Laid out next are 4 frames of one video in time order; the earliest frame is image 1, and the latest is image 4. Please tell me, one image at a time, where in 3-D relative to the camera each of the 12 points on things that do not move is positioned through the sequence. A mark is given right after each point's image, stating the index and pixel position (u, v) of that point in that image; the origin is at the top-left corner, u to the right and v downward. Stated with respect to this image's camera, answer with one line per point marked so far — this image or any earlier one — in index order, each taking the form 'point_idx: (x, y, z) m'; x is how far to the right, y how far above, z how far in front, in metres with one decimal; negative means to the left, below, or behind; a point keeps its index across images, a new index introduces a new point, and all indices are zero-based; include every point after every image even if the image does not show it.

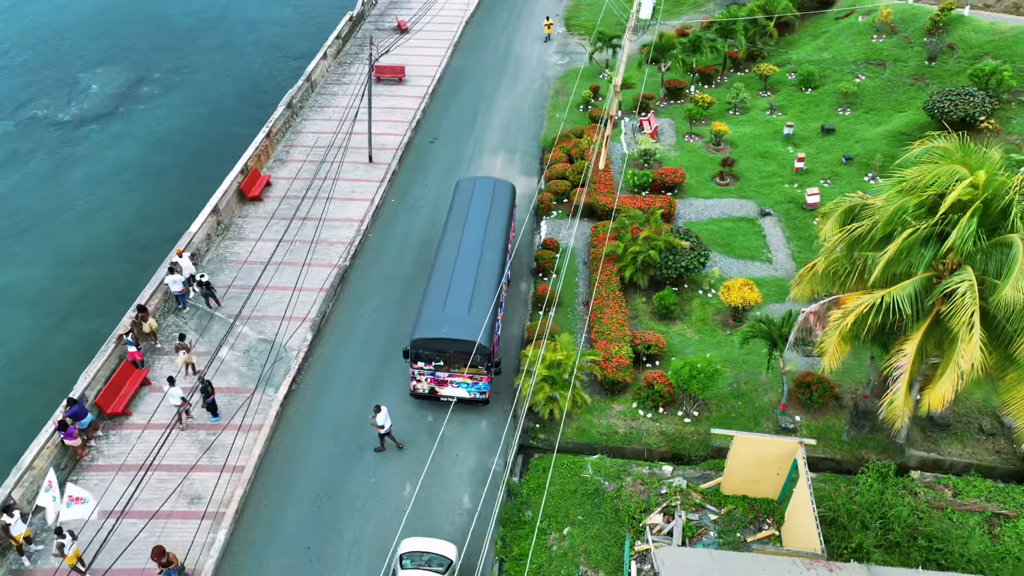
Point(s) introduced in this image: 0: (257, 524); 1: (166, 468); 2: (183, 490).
0: (-6.5, -6.0, +18.1) m
1: (-9.3, -4.9, +19.2) m
2: (-8.6, -5.4, +18.7) m
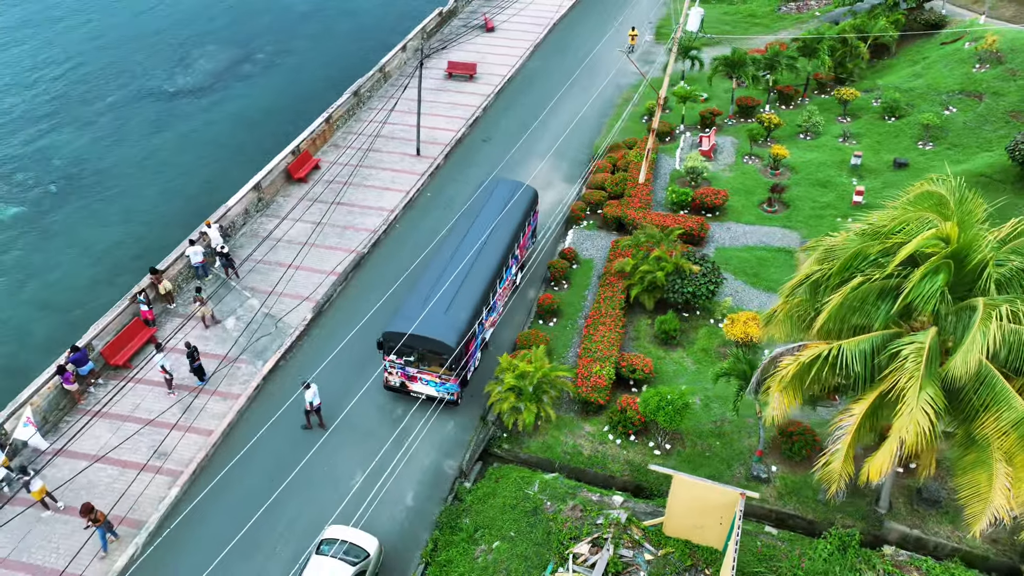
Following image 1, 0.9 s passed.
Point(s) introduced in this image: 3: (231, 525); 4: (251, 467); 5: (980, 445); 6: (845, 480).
0: (-8.1, -5.3, +19.0) m
1: (-10.5, -3.9, +20.5) m
2: (-10.0, -4.4, +19.9) m
3: (-7.1, -6.0, +18.2) m
4: (-7.1, -4.9, +19.6) m
5: (+8.4, -2.8, +12.9) m
6: (+6.4, -3.7, +13.7) m
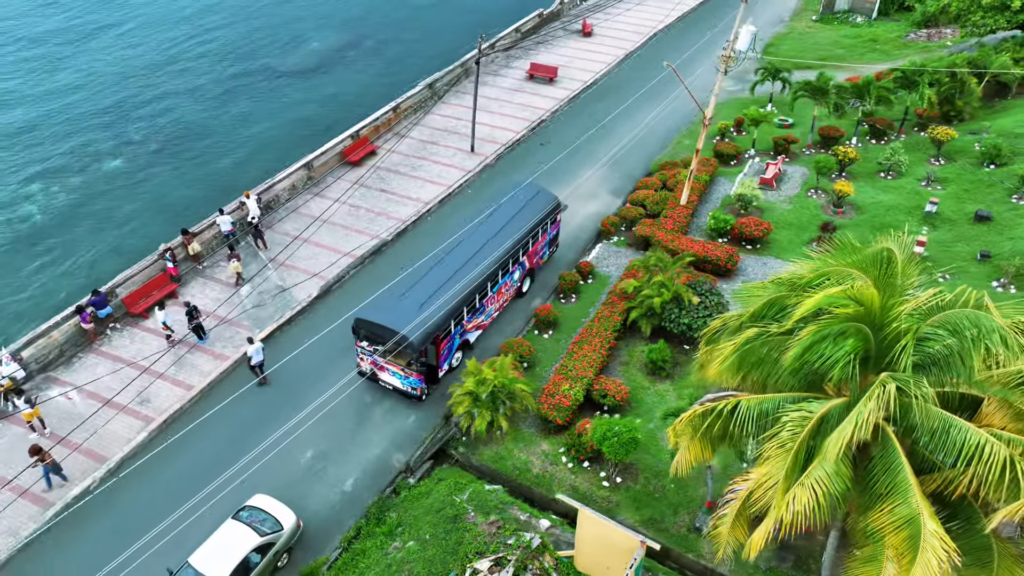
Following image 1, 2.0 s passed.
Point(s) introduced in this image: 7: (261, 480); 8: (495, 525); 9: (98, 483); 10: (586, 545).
0: (-9.6, -4.3, +20.3) m
1: (-11.6, -2.5, +22.2) m
2: (-11.2, -3.1, +21.4) m
3: (-9.0, -5.1, +19.3) m
4: (-8.5, -4.0, +20.7) m
5: (+5.7, -4.0, +11.3) m
6: (+3.8, -4.5, +12.5) m
7: (-6.8, -5.2, +19.2) m
8: (-0.4, -5.8, +17.5) m
9: (-10.9, -5.1, +18.9) m
10: (+1.6, -5.7, +15.8) m
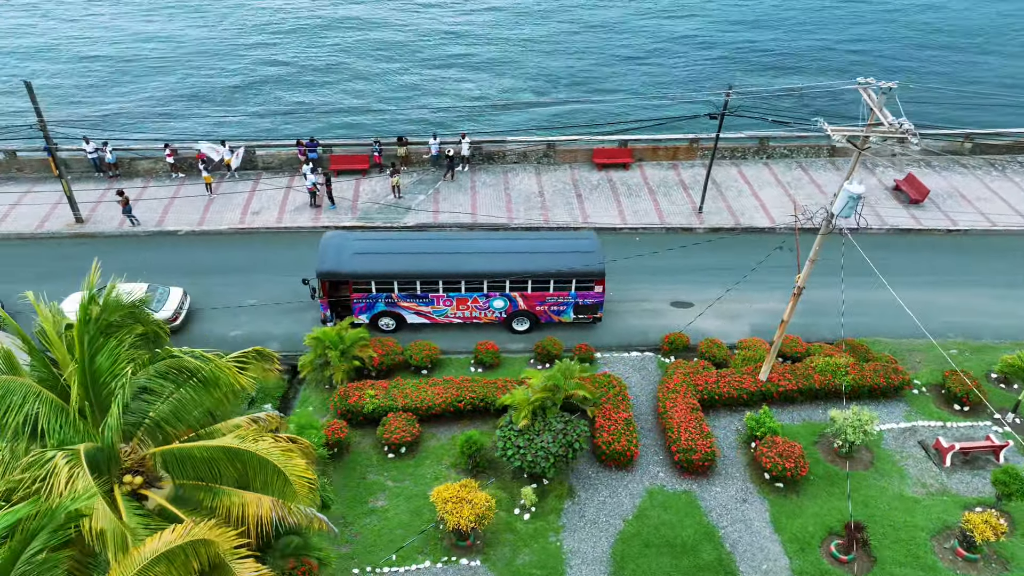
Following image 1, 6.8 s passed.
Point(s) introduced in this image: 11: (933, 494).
0: (-10.9, +1.9, +28.0) m
1: (-9.7, +3.9, +30.3) m
2: (-10.3, +3.4, +29.7) m
3: (-11.6, +1.1, +27.1) m
4: (-9.9, +1.4, +27.6) m
5: (-8.7, -3.8, +11.3) m
6: (-9.2, -3.5, +13.6) m
7: (-10.6, -0.1, +25.6) m
8: (-8.7, -3.6, +20.2) m
9: (-12.9, +2.2, +28.2) m
10: (-8.7, -4.2, +17.7) m
11: (+11.1, -5.4, +19.0) m
